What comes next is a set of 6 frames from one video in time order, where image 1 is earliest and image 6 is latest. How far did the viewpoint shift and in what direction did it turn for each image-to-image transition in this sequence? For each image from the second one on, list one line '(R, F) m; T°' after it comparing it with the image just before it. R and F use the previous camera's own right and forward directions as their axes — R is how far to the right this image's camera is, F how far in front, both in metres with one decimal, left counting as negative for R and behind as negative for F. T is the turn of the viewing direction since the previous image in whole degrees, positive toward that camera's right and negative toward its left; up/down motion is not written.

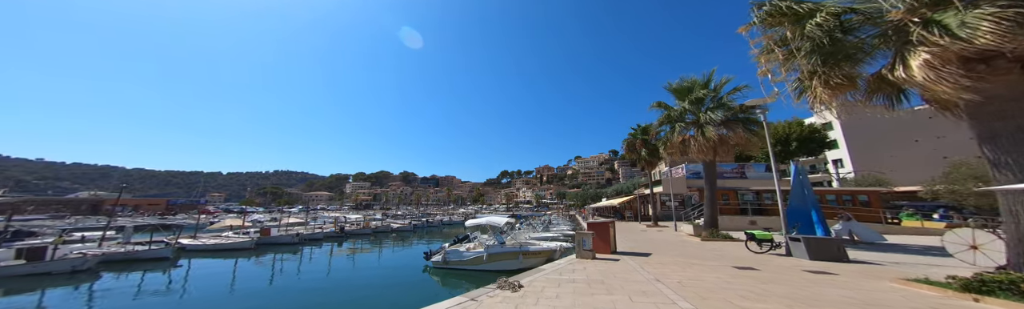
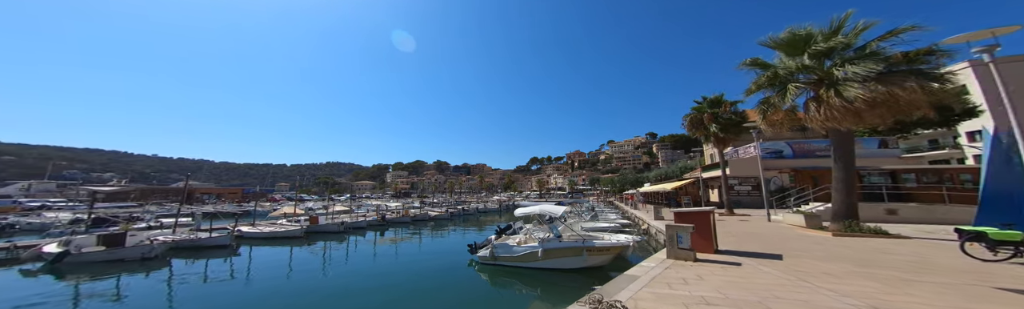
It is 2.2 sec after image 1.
(-1.1, +1.9) m; -6°
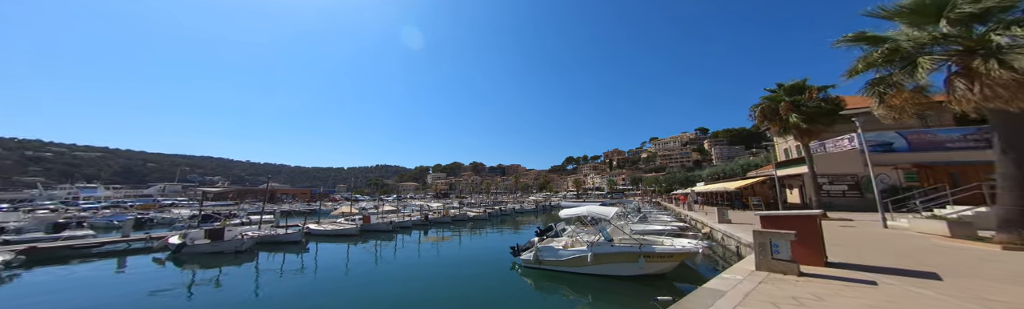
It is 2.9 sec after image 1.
(-0.7, +0.6) m; -7°
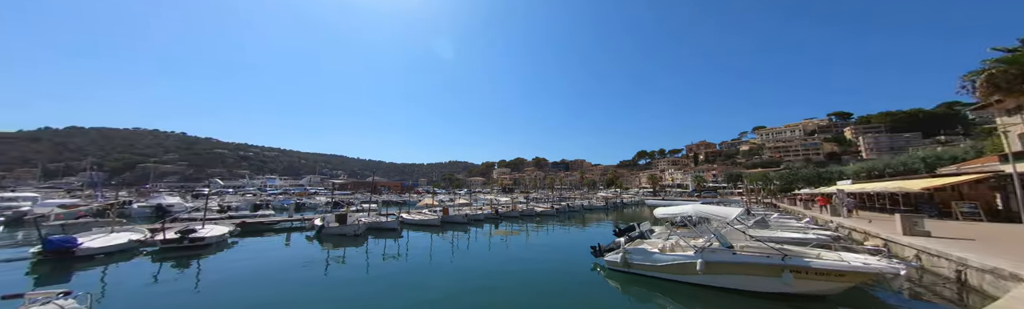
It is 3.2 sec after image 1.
(-1.7, +0.9) m; -14°
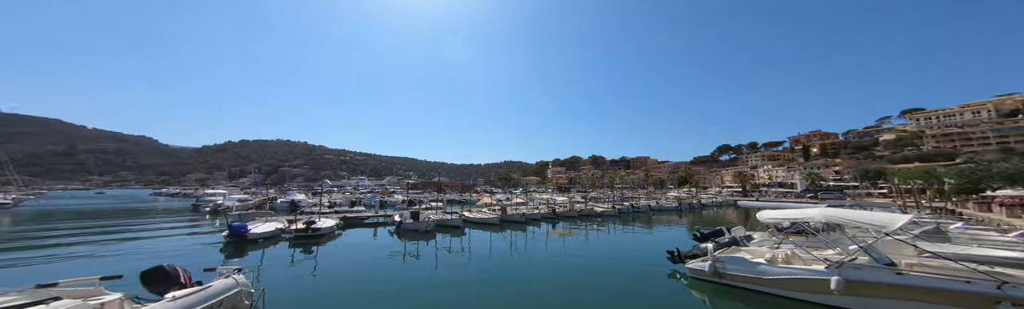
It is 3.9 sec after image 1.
(-2.2, +0.4) m; -12°
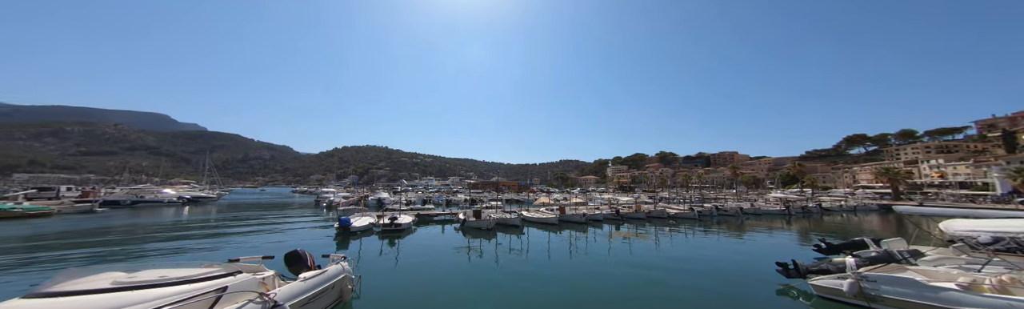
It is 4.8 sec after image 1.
(-2.5, +0.7) m; -13°
